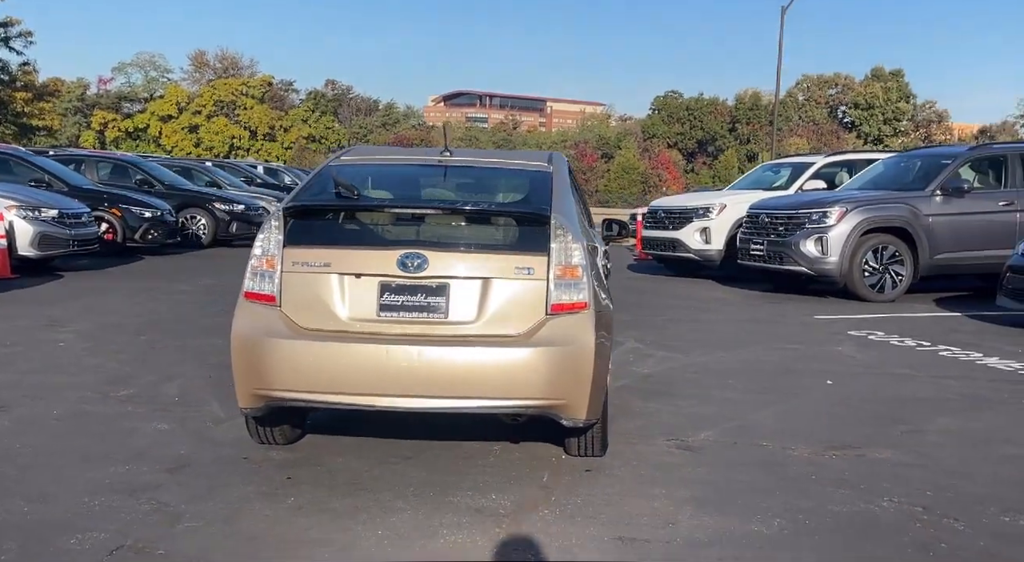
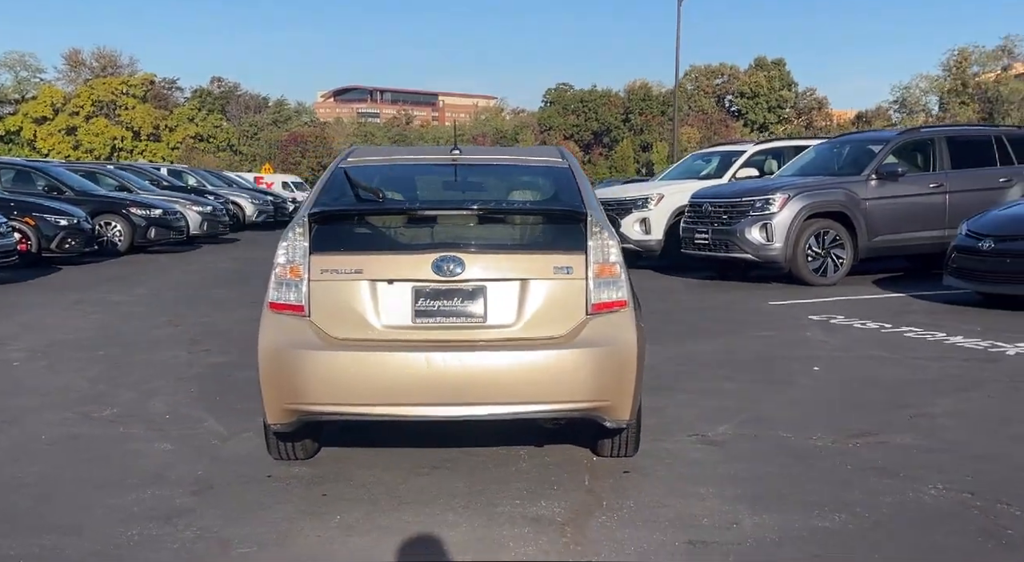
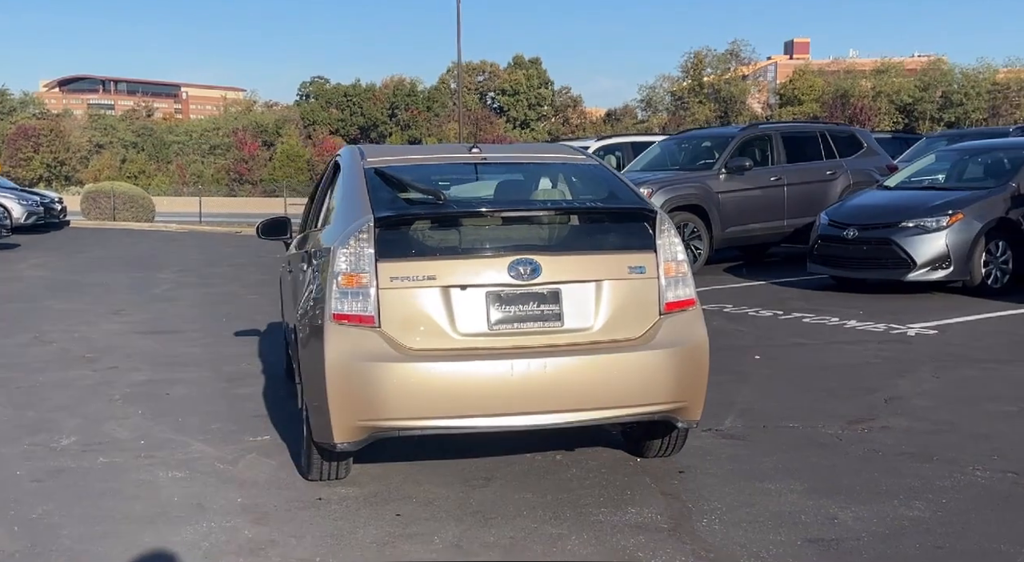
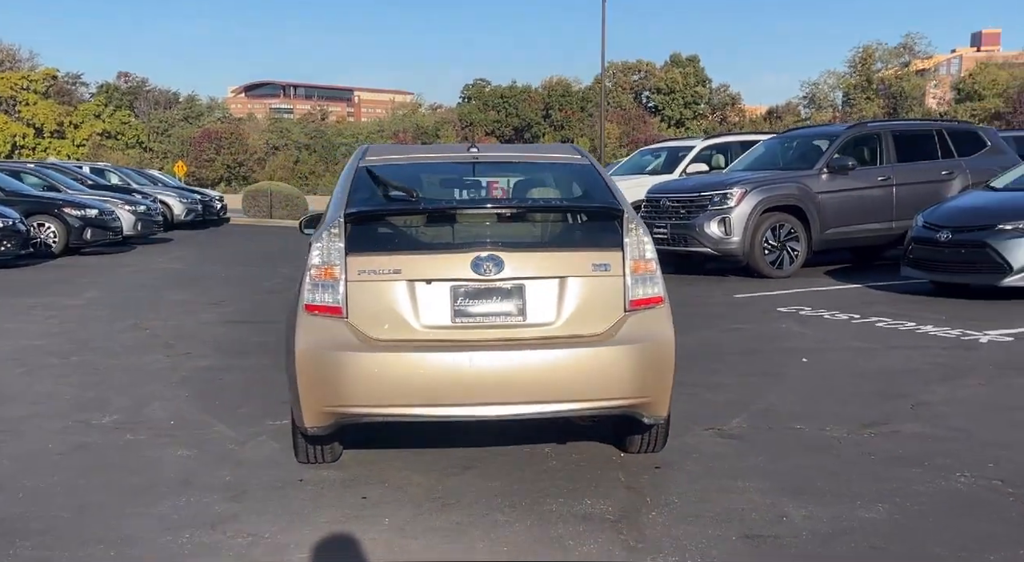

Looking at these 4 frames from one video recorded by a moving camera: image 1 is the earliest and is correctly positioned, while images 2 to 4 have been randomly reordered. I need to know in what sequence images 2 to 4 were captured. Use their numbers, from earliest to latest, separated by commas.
2, 4, 3
